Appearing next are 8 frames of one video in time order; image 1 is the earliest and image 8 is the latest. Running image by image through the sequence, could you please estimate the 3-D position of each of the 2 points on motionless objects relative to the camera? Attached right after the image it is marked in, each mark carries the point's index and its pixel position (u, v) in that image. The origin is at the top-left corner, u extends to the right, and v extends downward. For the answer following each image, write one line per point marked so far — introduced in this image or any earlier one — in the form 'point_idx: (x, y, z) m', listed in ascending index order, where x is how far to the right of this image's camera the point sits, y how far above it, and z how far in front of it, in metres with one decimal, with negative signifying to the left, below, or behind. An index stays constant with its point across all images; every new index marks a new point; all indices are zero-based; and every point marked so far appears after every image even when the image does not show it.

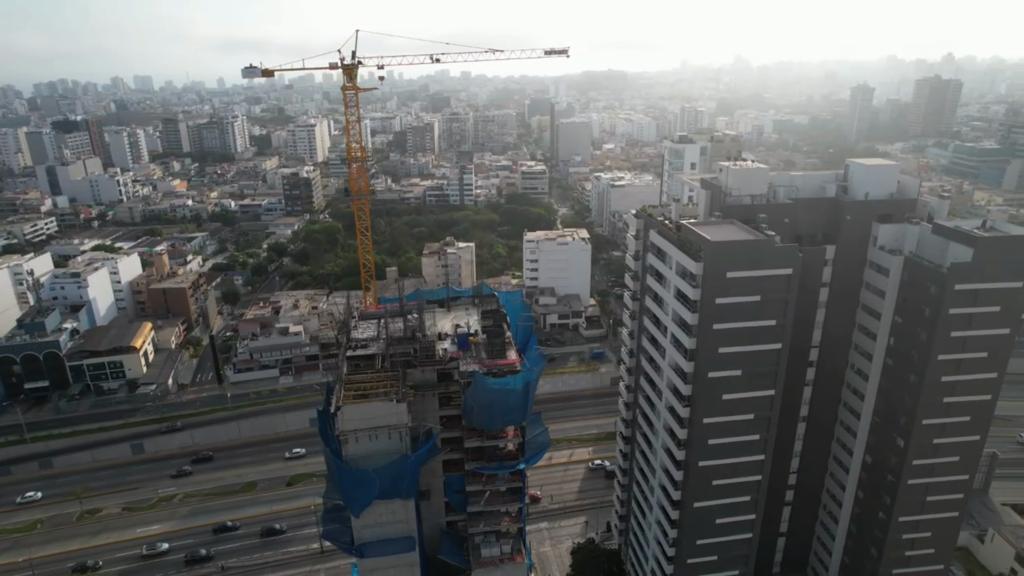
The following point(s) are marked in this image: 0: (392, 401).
0: (-3.4, -3.3, +19.2) m
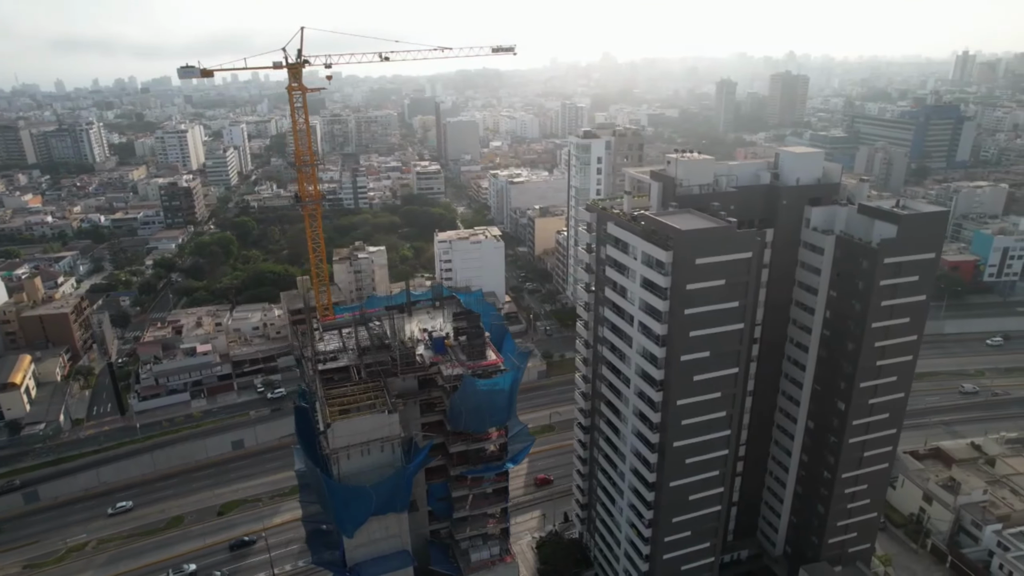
0: (-3.5, -3.5, +18.5) m
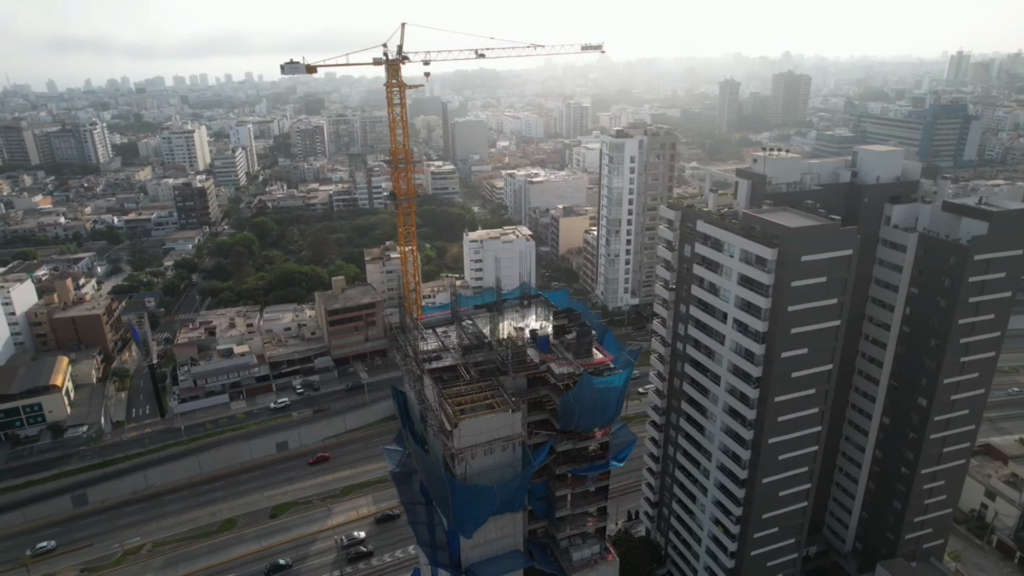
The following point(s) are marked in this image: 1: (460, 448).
0: (-0.1, -3.4, +18.4) m
1: (-1.4, -4.3, +18.0) m
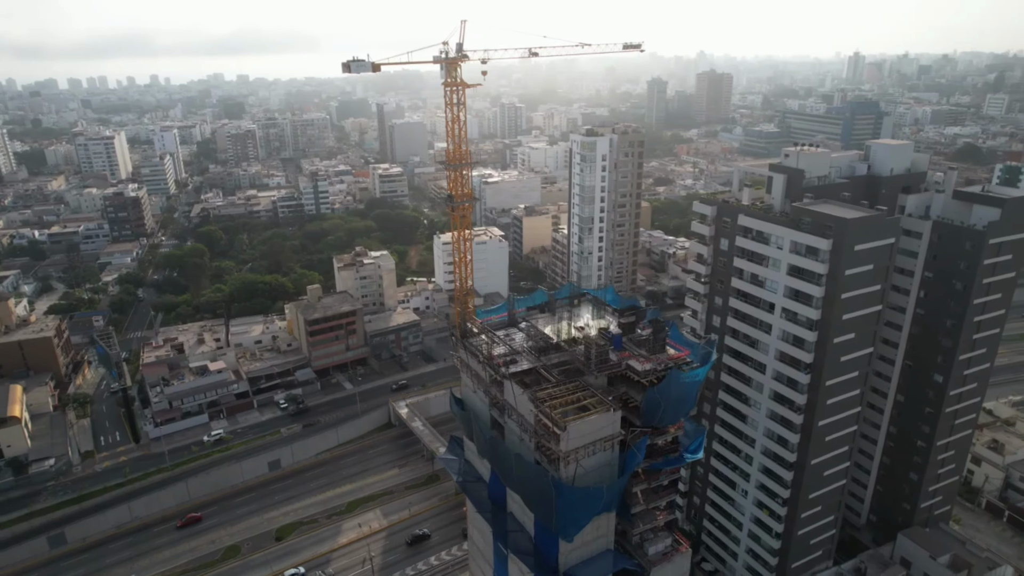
0: (+2.7, -3.4, +18.4) m
1: (+1.5, -4.3, +17.8) m
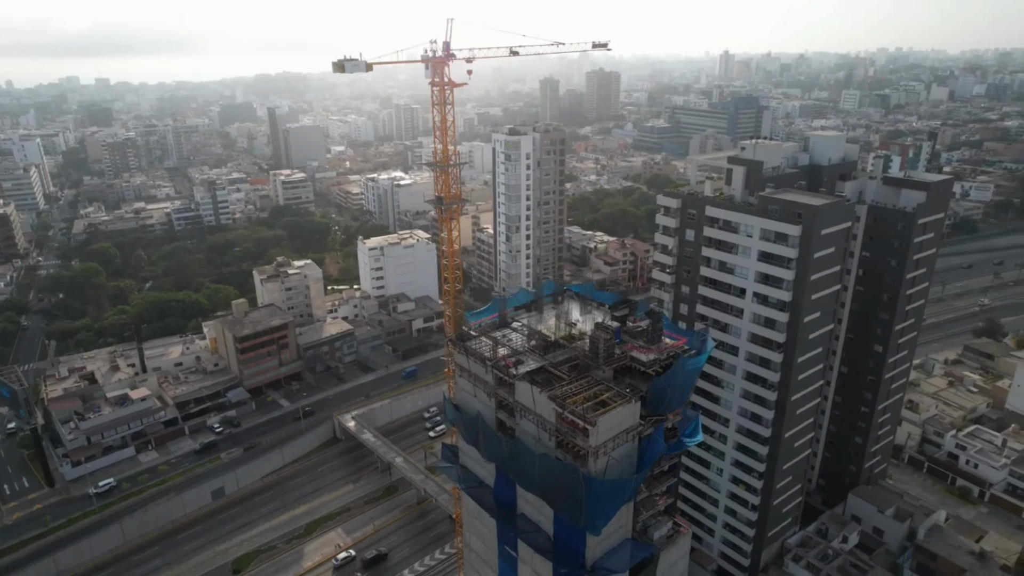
0: (+3.3, -3.2, +18.7) m
1: (+2.3, -4.2, +18.0) m
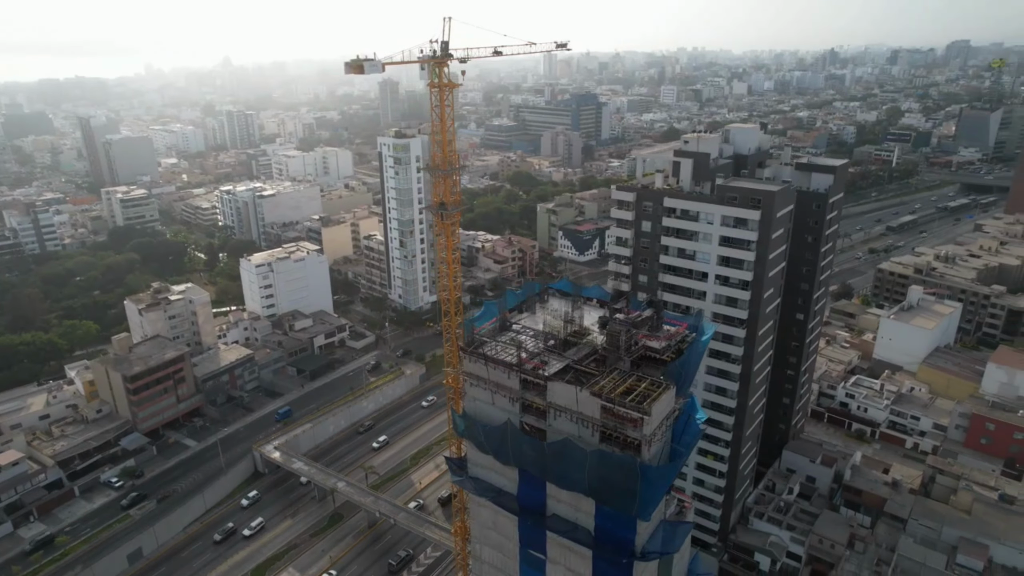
0: (+4.6, -2.9, +19.5) m
1: (+3.8, -4.0, +18.5) m
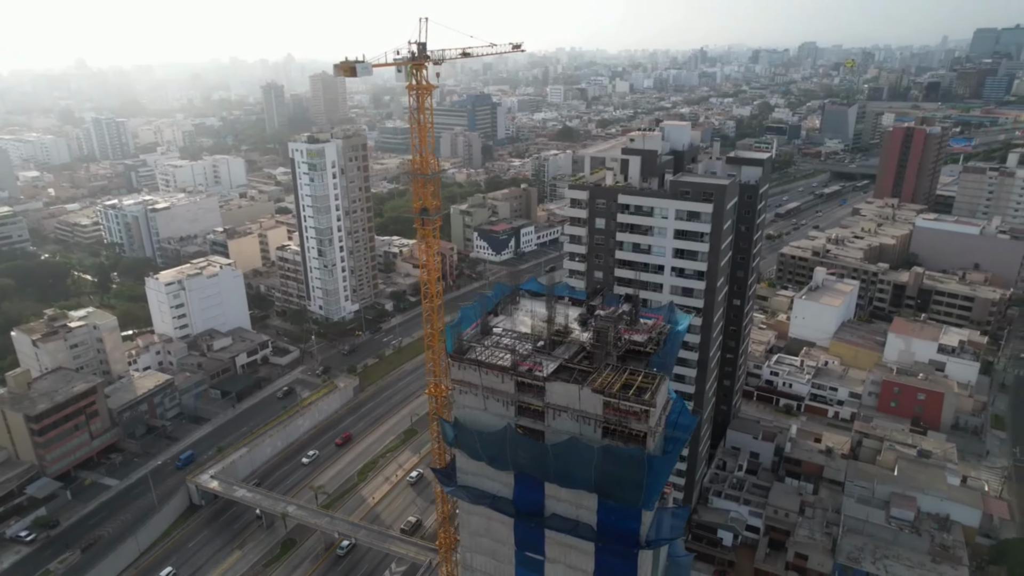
0: (+4.6, -2.7, +20.0) m
1: (+4.0, -3.9, +19.0) m
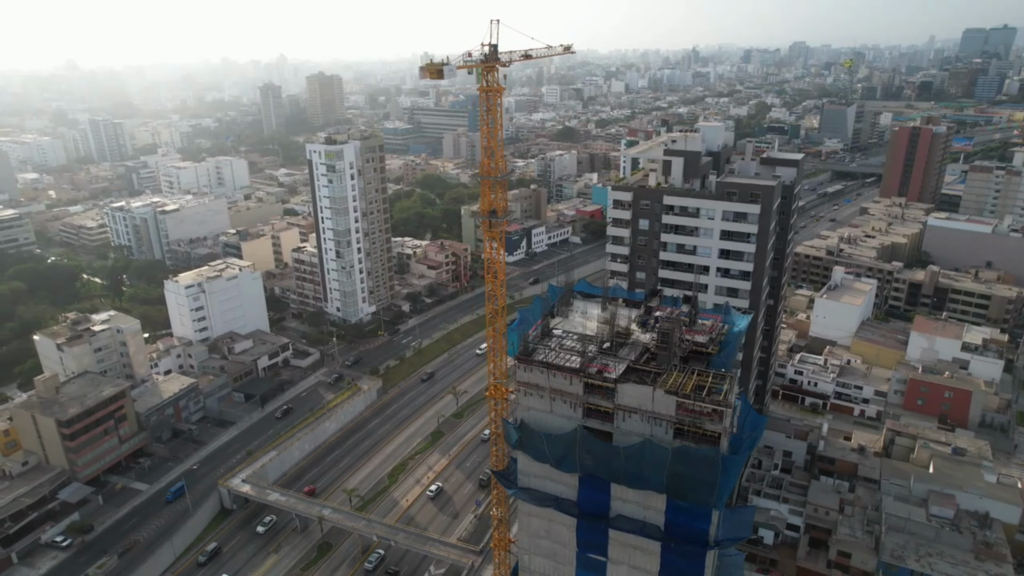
0: (+6.7, -2.8, +20.2) m
1: (+6.2, -3.9, +19.1) m
